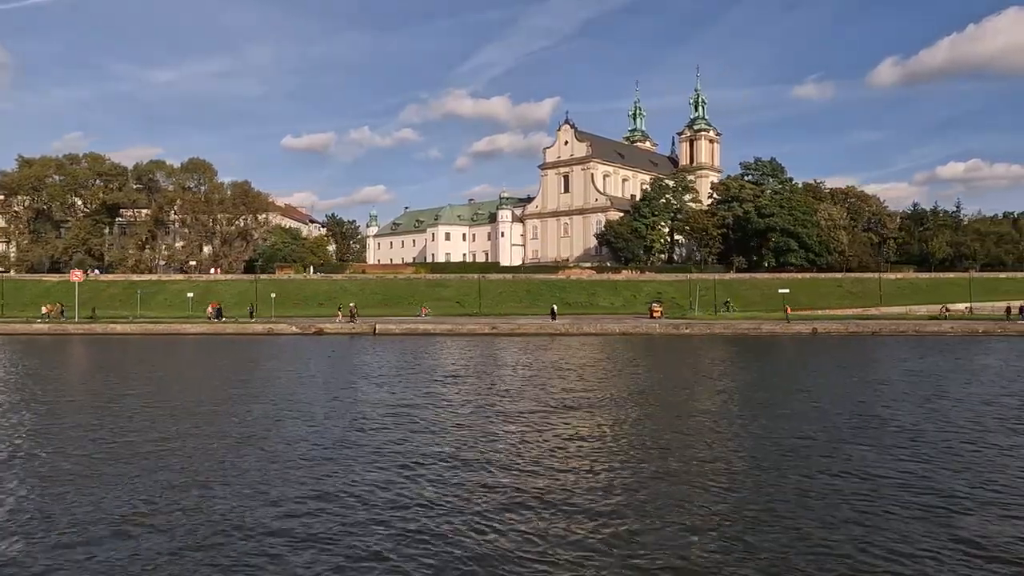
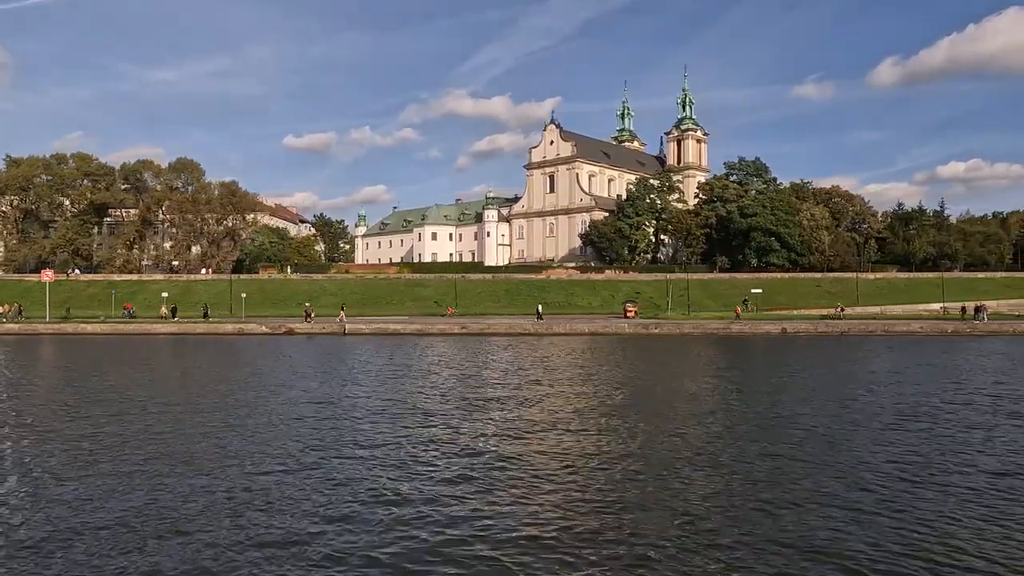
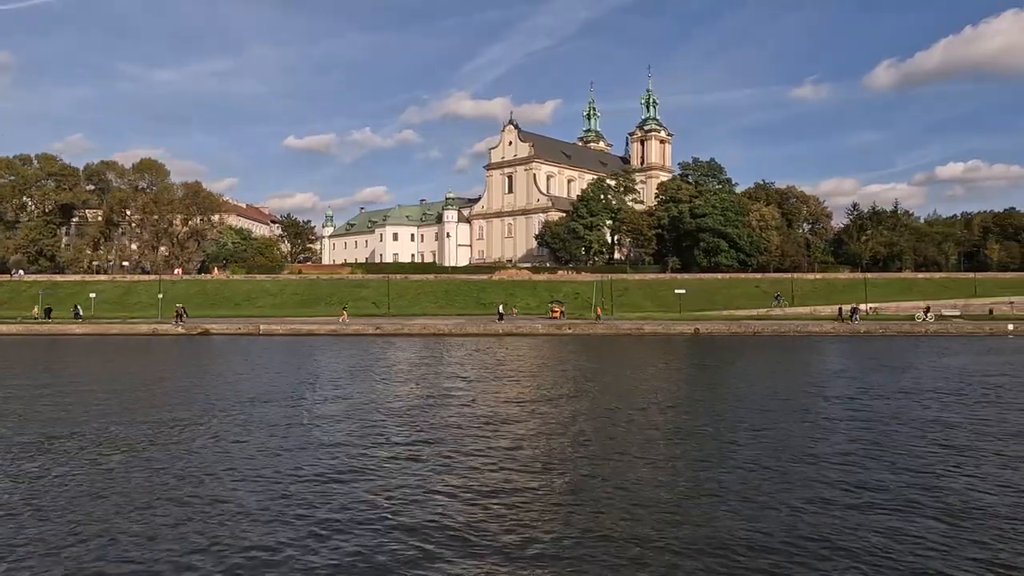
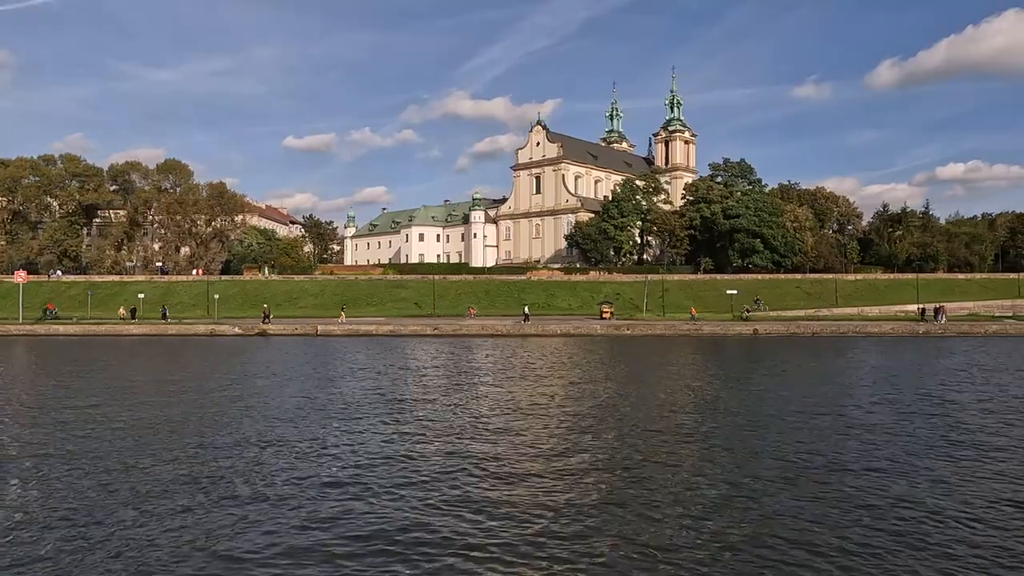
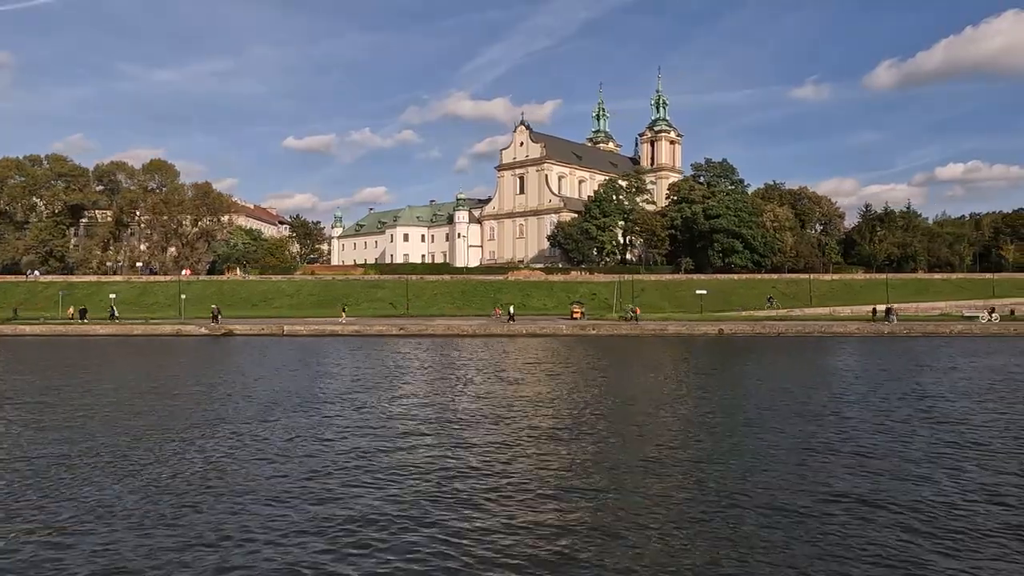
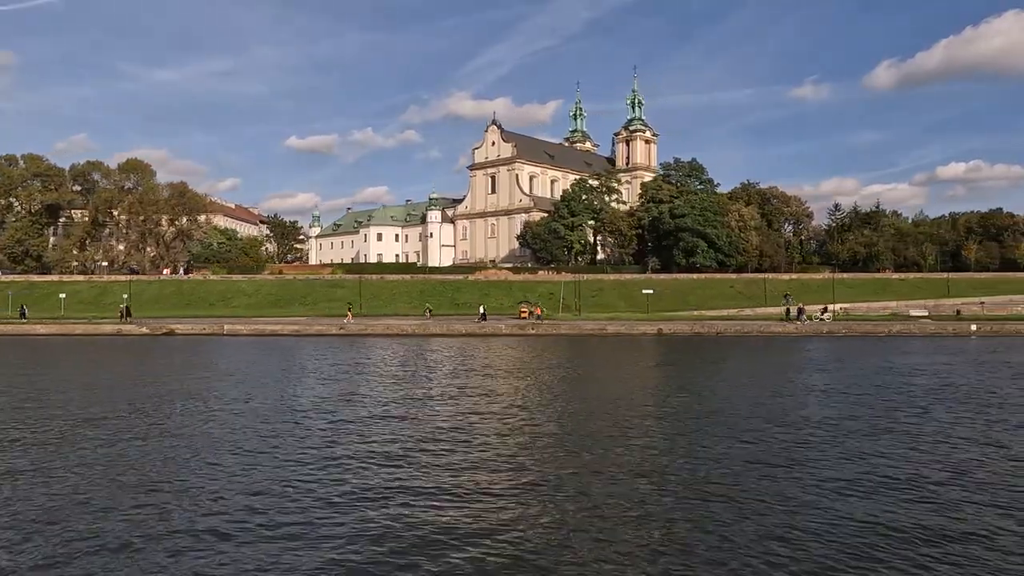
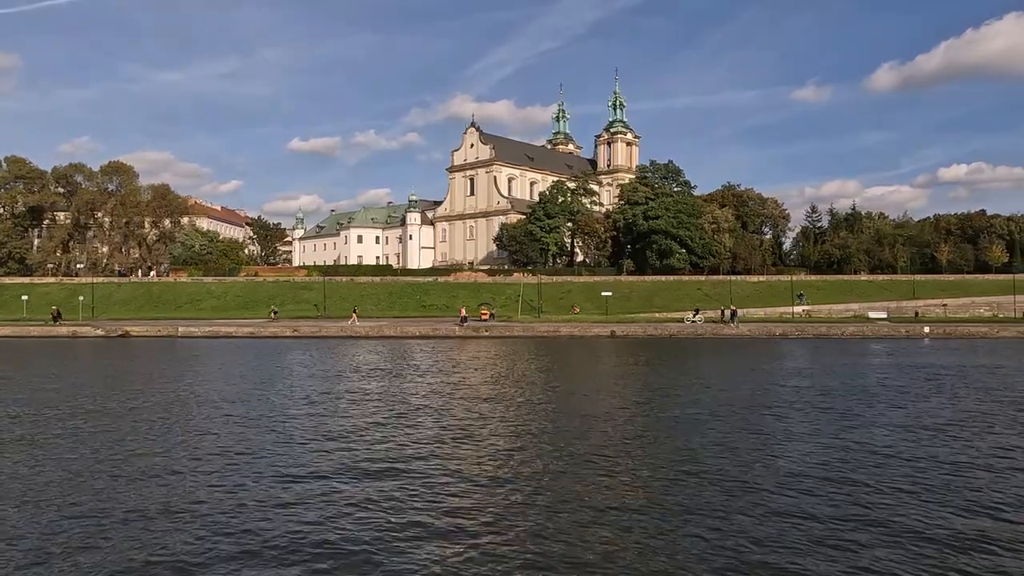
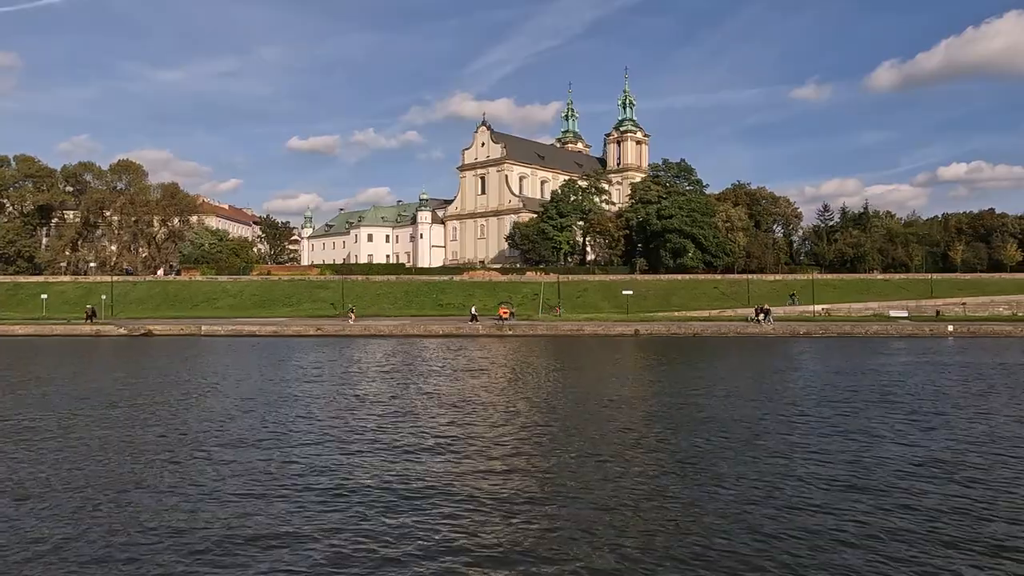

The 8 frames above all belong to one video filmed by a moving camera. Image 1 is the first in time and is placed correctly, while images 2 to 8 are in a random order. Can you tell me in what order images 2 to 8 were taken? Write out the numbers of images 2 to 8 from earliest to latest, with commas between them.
2, 4, 5, 3, 6, 8, 7
